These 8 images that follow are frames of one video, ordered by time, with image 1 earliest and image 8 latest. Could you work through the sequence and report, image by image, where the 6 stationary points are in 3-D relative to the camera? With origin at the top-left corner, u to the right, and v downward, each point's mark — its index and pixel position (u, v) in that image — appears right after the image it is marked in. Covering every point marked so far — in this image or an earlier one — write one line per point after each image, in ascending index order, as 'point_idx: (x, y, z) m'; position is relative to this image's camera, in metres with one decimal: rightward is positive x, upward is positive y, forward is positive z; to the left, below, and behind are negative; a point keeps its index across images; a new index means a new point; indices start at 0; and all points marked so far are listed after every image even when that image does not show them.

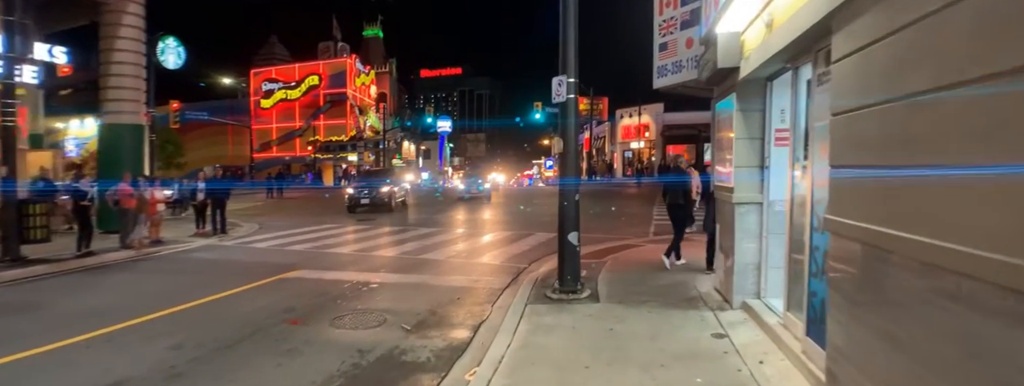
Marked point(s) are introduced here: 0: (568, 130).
0: (+0.8, +0.9, +7.2) m
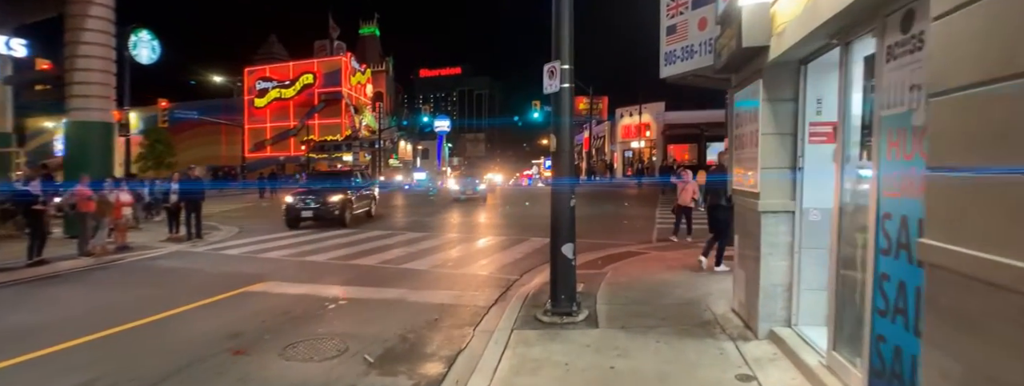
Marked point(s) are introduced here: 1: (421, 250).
0: (+0.6, +0.8, +6.2) m
1: (-2.2, -1.4, +12.9) m
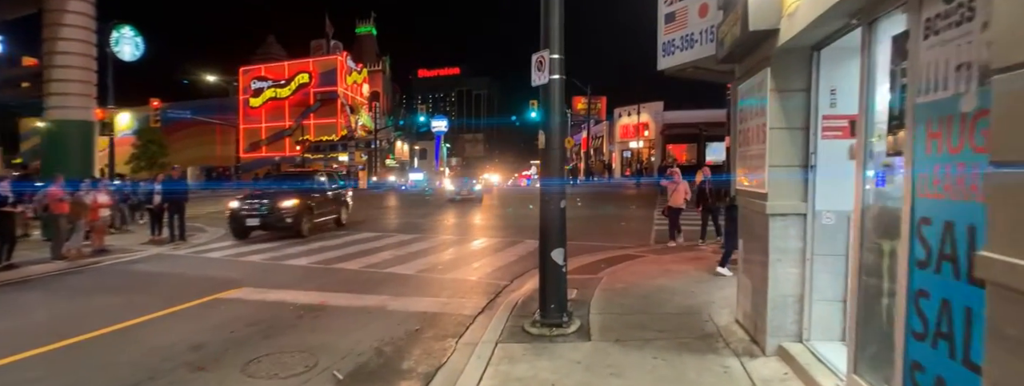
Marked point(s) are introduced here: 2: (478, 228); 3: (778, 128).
0: (+0.4, +0.8, +5.7) m
1: (-2.4, -1.4, +12.5) m
2: (-1.2, -1.2, +18.6) m
3: (+2.2, +0.6, +4.4) m
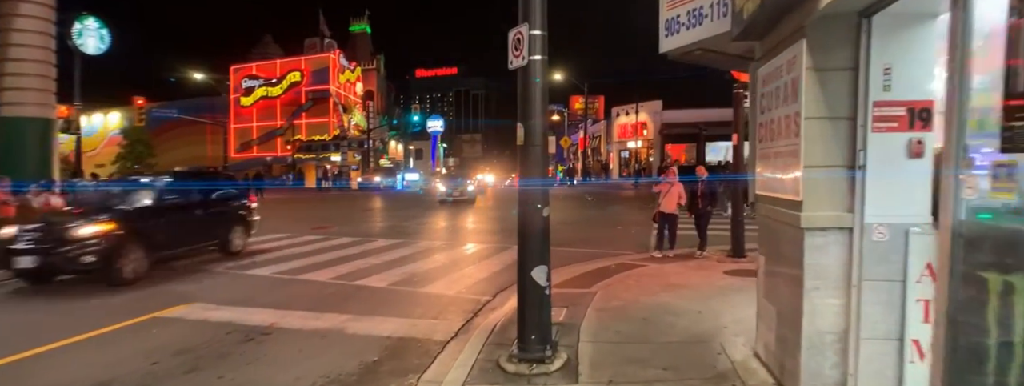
0: (+0.2, +0.7, +4.7) m
1: (-2.7, -1.5, +11.5) m
2: (-1.5, -1.3, +17.6) m
3: (+2.0, +0.5, +3.5) m
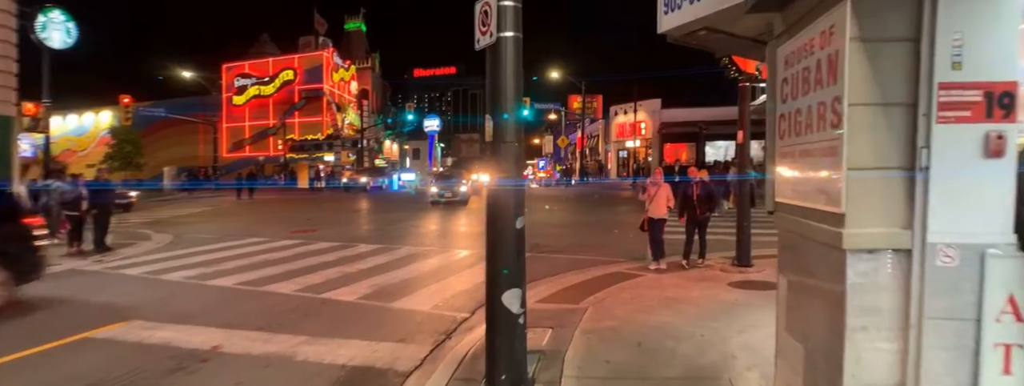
0: (-0.1, +0.7, +3.9) m
1: (-3.0, -1.5, +10.6) m
2: (-1.8, -1.4, +16.7) m
3: (+1.8, +0.4, +2.6) m
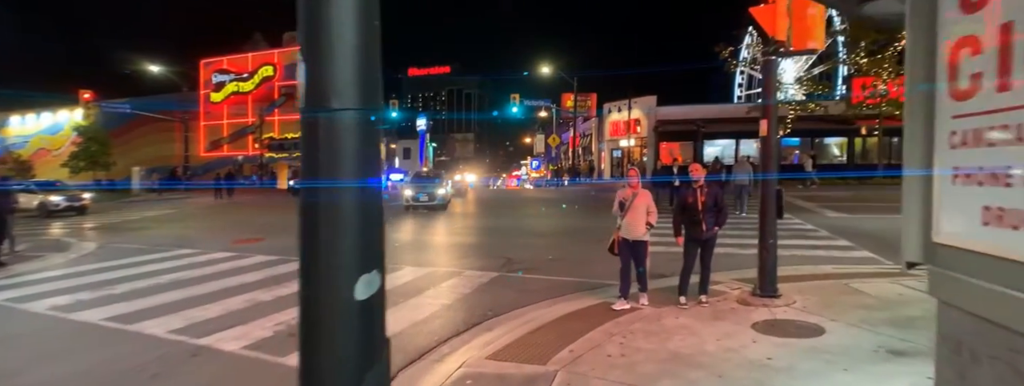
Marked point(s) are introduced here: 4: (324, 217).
0: (-0.6, +0.6, +1.8) m
1: (-3.6, -1.6, +8.5) m
2: (-2.4, -1.5, +14.6) m
3: (+1.2, +0.4, +0.5) m
4: (-0.7, -0.1, +1.8) m
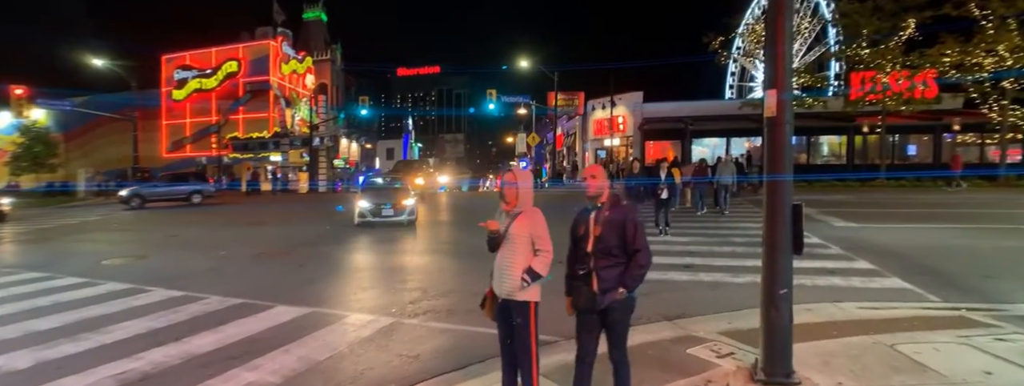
0: (-1.8, +0.5, -0.9) m
1: (-4.8, -1.8, +5.8) m
2: (-3.7, -1.6, +11.9) m
3: (+0.1, +0.2, -2.1) m
4: (-1.8, -0.2, -0.9) m
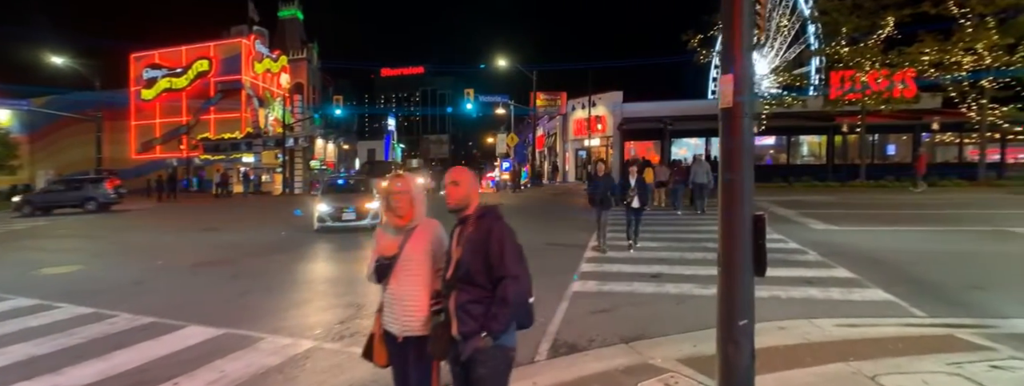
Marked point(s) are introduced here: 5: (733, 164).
0: (-2.2, +0.4, -1.7) m
1: (-5.4, -1.8, +4.9) m
2: (-4.5, -1.7, +11.1) m
3: (-0.4, +0.2, -2.8) m
4: (-2.3, -0.3, -1.7) m
5: (+1.4, +0.2, +3.2) m
